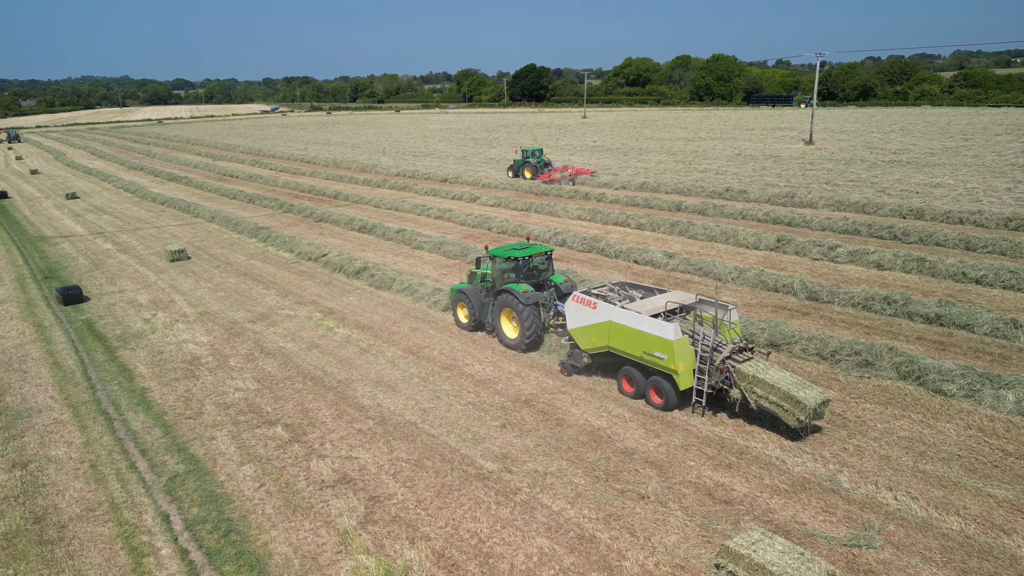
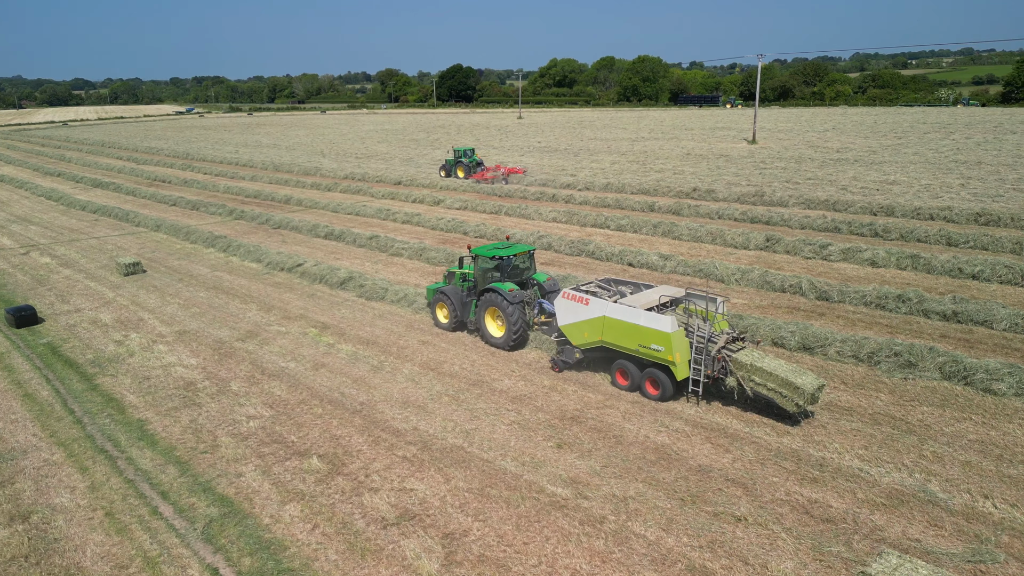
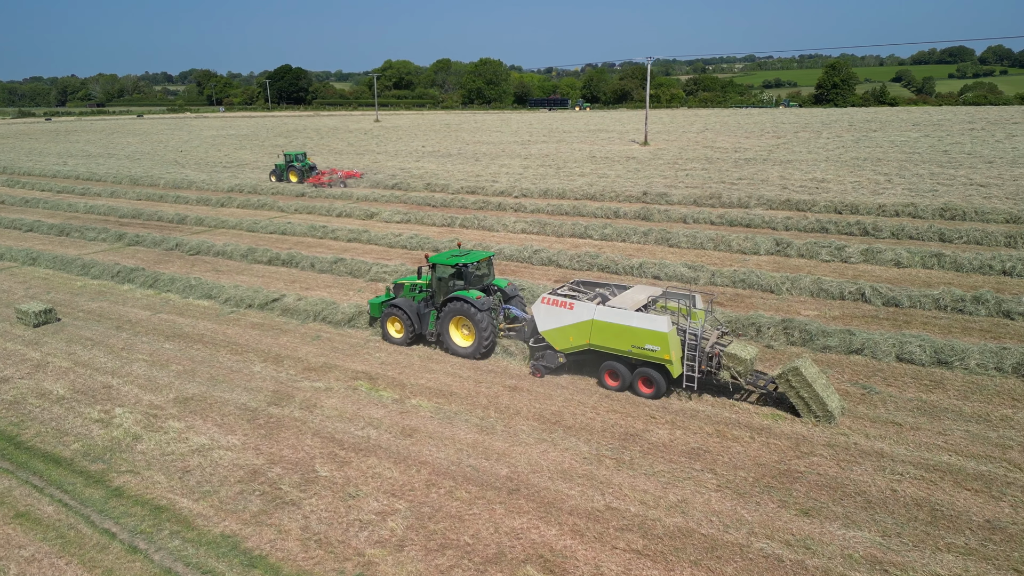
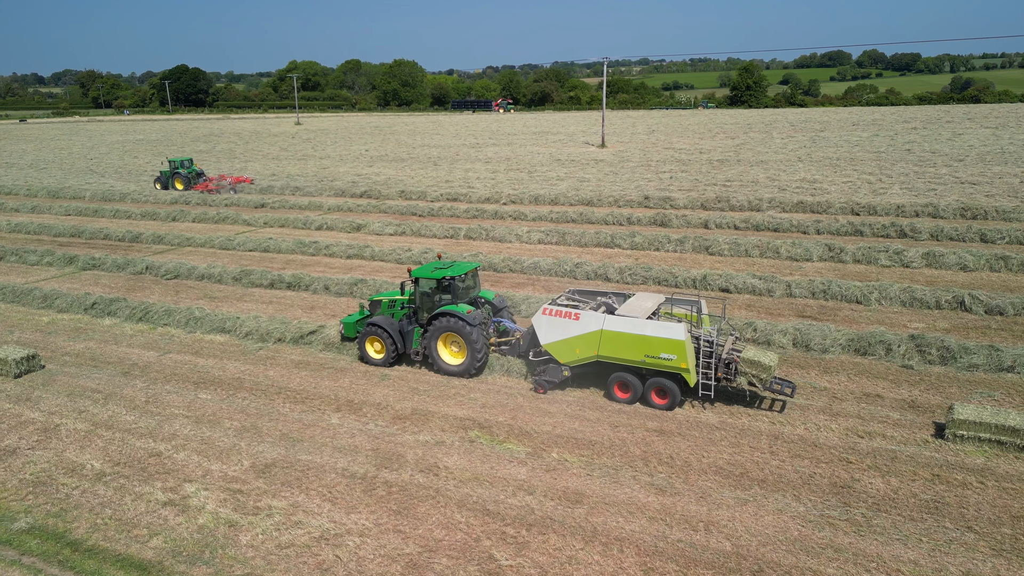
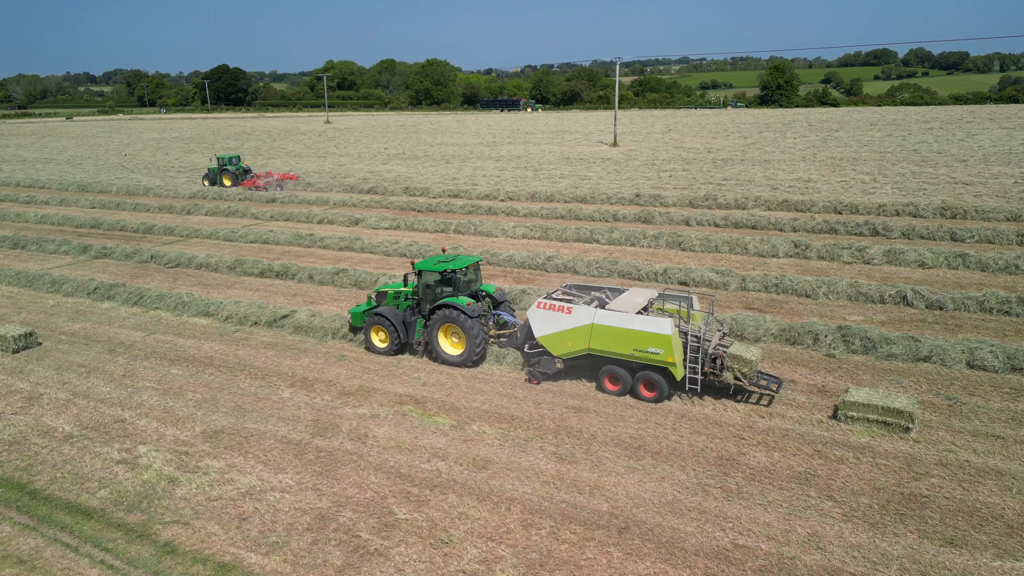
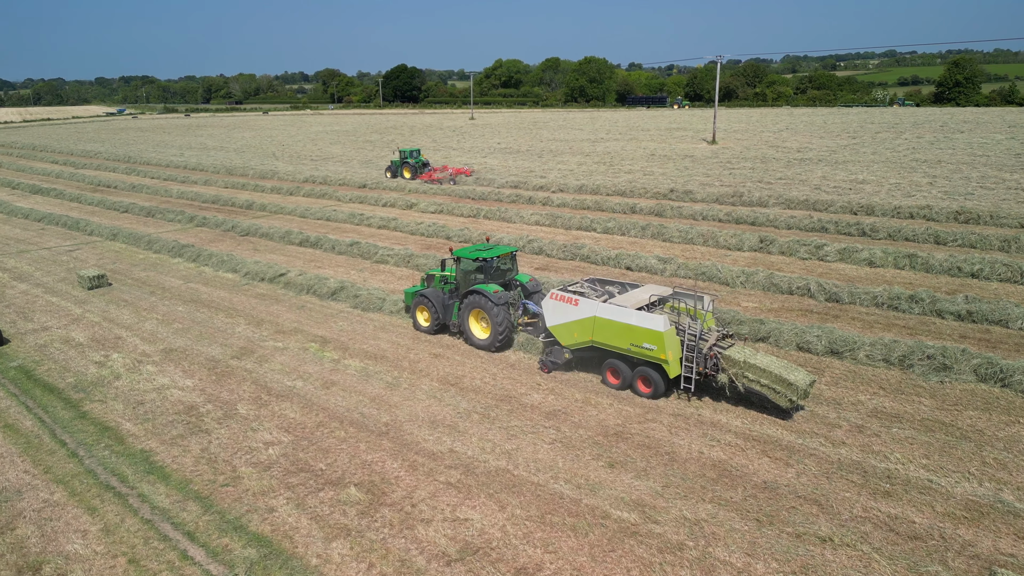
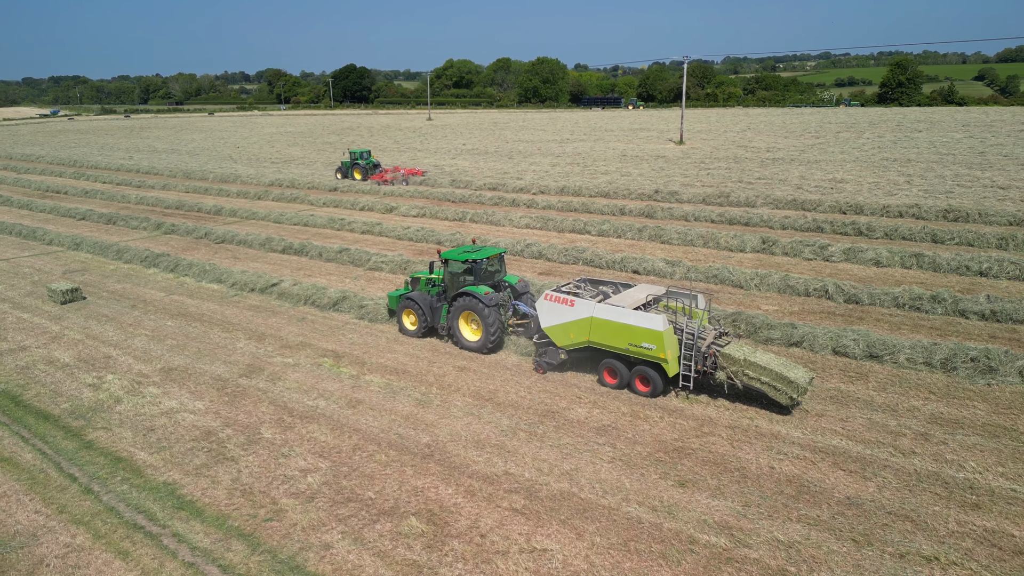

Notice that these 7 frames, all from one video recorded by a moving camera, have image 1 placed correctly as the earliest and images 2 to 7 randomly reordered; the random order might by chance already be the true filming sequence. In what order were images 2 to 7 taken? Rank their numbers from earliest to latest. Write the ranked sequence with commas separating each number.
2, 6, 7, 3, 5, 4
